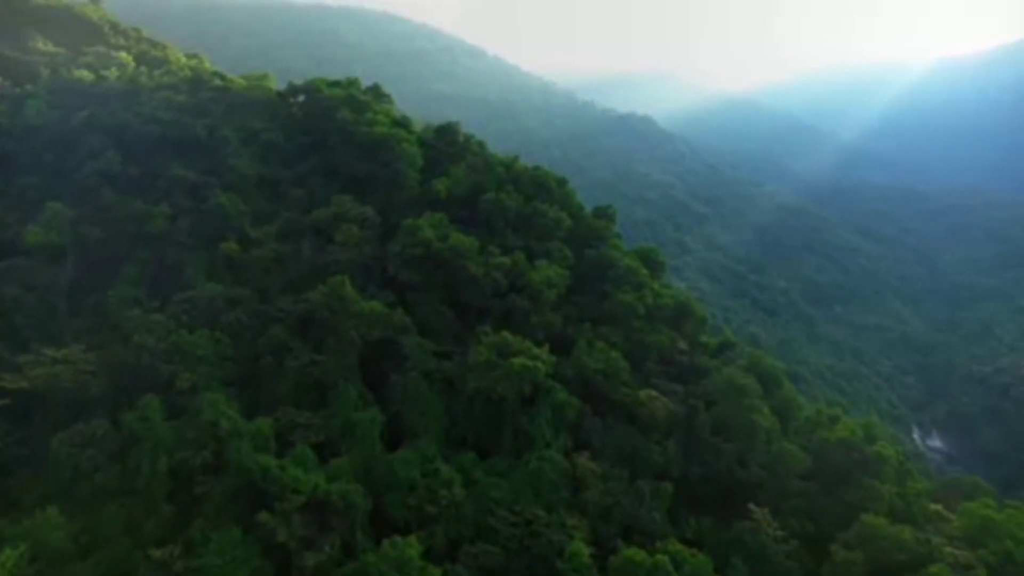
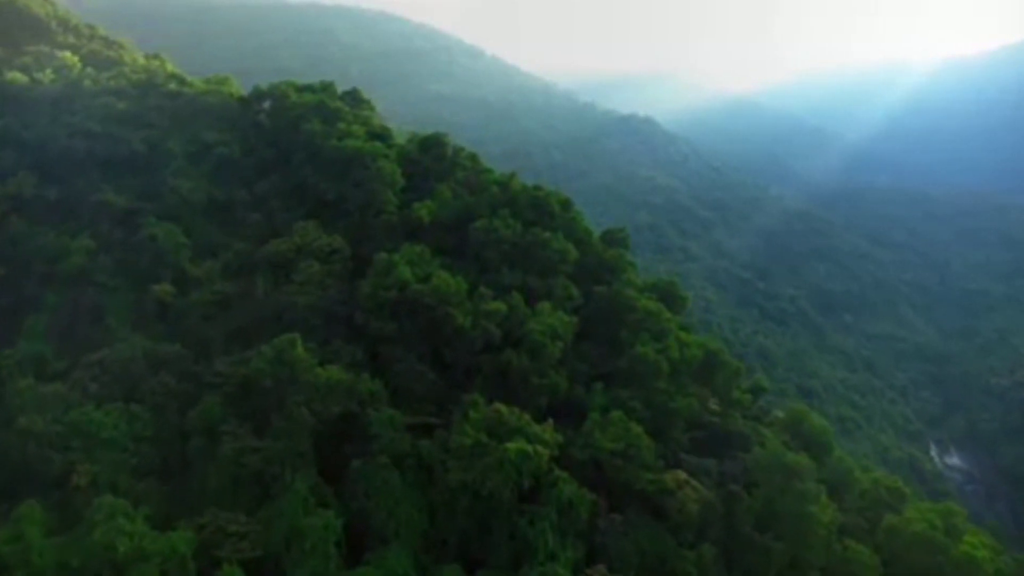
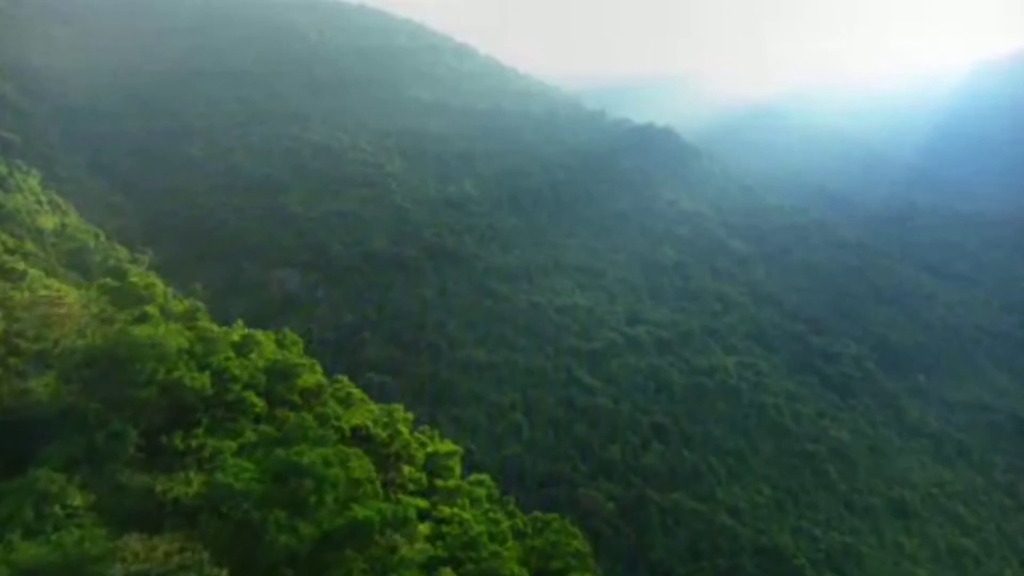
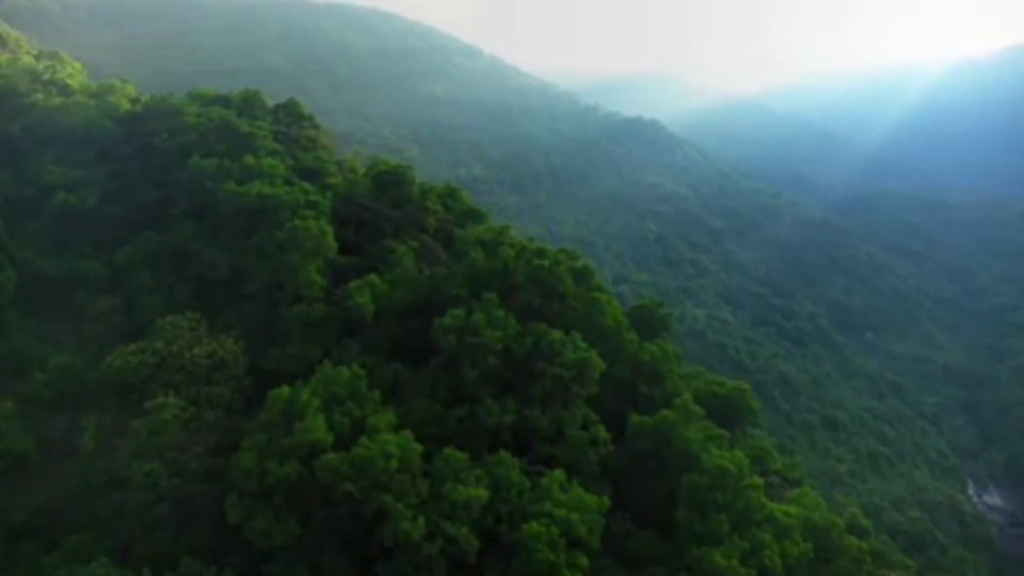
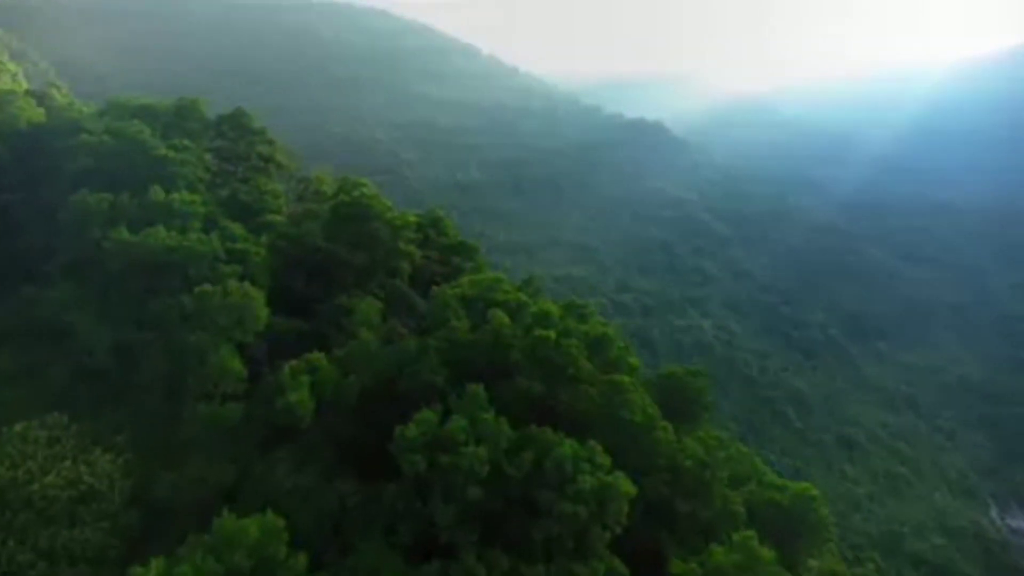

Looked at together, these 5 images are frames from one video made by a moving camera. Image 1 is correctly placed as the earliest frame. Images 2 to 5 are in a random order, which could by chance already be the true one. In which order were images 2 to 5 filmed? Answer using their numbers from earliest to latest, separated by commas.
2, 4, 5, 3
